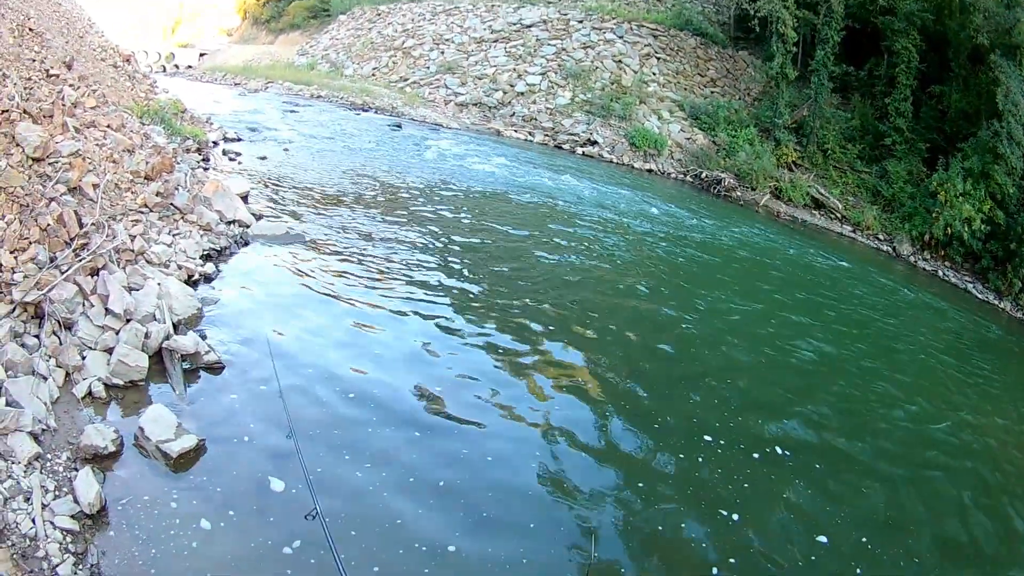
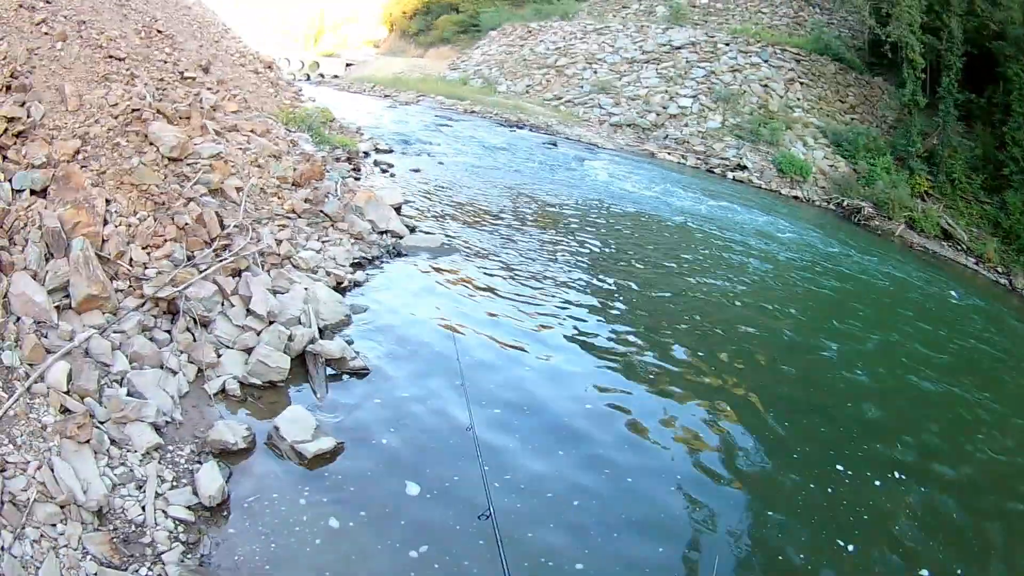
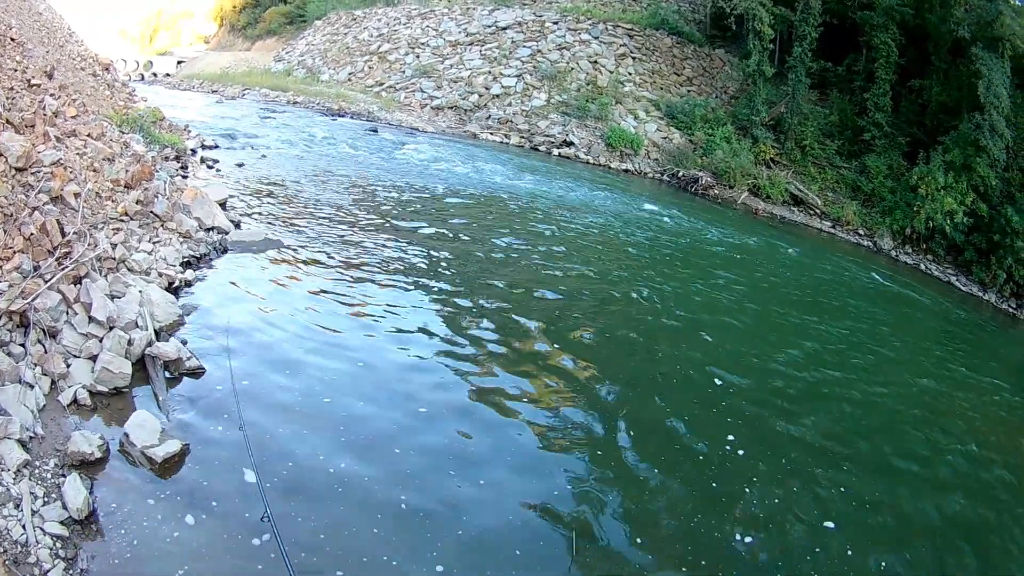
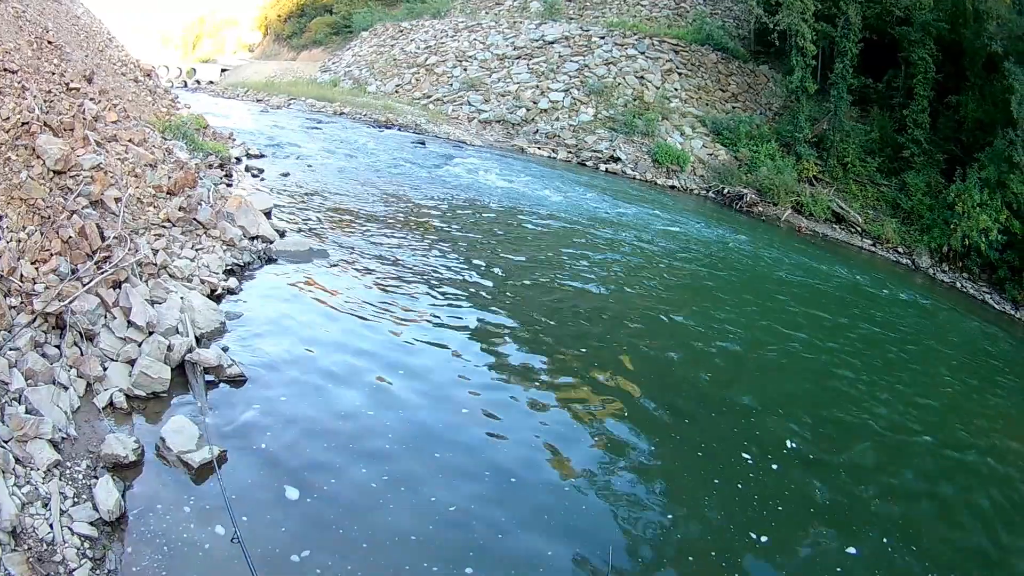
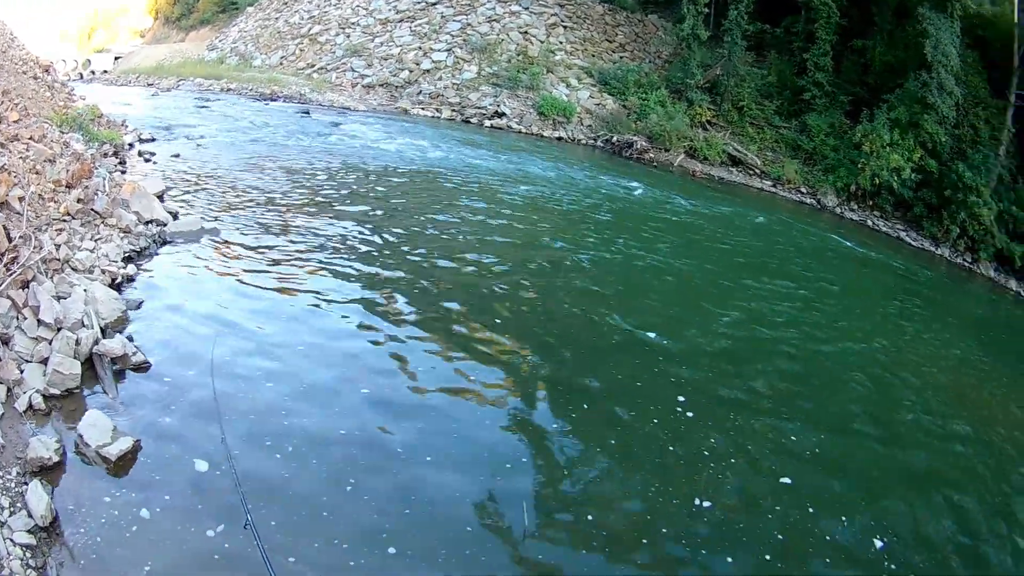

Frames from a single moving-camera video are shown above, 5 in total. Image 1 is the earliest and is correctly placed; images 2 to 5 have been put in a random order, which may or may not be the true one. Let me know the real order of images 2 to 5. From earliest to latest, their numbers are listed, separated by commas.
2, 4, 3, 5
